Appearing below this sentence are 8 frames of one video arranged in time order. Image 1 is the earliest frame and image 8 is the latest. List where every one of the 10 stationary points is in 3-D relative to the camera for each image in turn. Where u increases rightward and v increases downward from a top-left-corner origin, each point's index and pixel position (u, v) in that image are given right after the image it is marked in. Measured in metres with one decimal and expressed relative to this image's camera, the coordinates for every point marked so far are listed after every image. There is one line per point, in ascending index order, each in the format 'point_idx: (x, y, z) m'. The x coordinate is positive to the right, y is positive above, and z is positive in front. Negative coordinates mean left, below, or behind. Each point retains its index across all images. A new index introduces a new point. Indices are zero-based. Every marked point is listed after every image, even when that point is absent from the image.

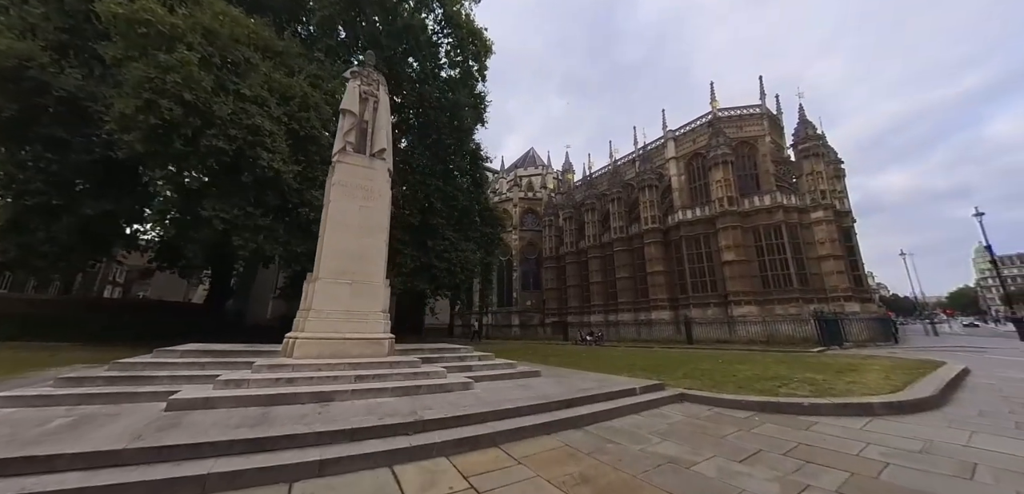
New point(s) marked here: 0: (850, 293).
0: (+19.3, -2.7, +19.7) m
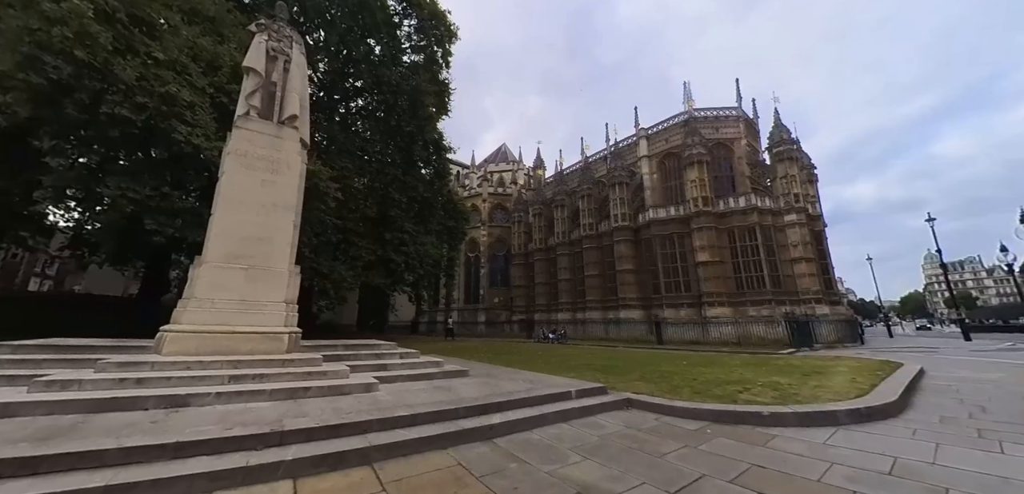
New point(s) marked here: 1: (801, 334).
0: (+17.2, -2.7, +20.0) m
1: (+13.2, -4.1, +16.7) m
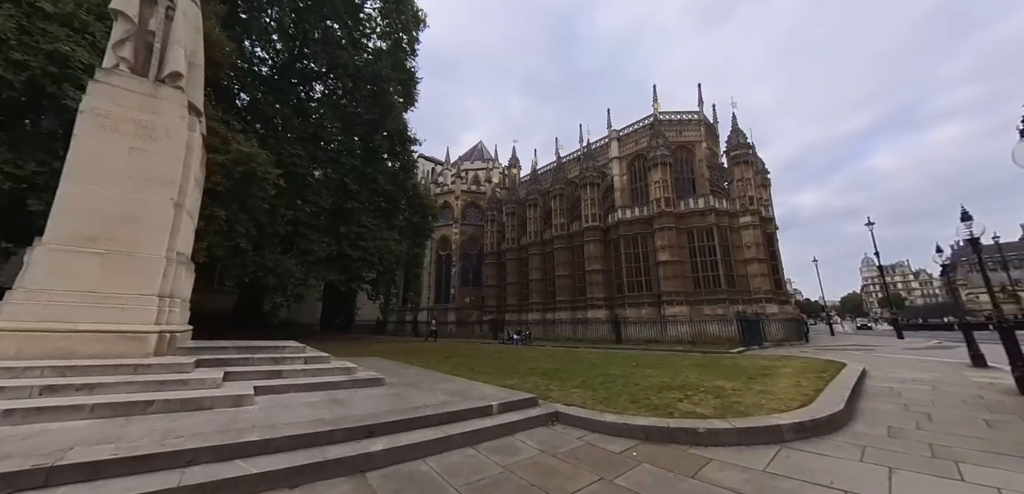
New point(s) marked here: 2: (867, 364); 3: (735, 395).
0: (+15.2, -2.9, +20.2) m
1: (+11.3, -4.1, +16.6) m
2: (+8.5, -2.8, +8.4) m
3: (+2.9, -2.0, +4.6) m
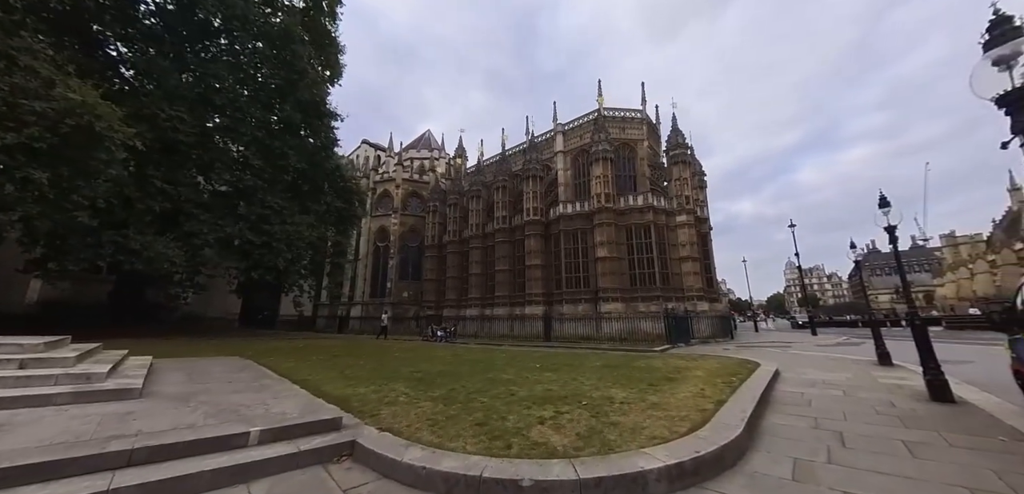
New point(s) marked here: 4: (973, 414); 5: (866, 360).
0: (+11.3, -2.8, +20.5) m
1: (+7.9, -4.0, +16.5) m
2: (+6.1, -2.7, +8.0) m
3: (+1.0, -1.7, +3.6) m
4: (+4.5, -1.6, +3.4) m
5: (+8.5, -2.7, +8.3) m
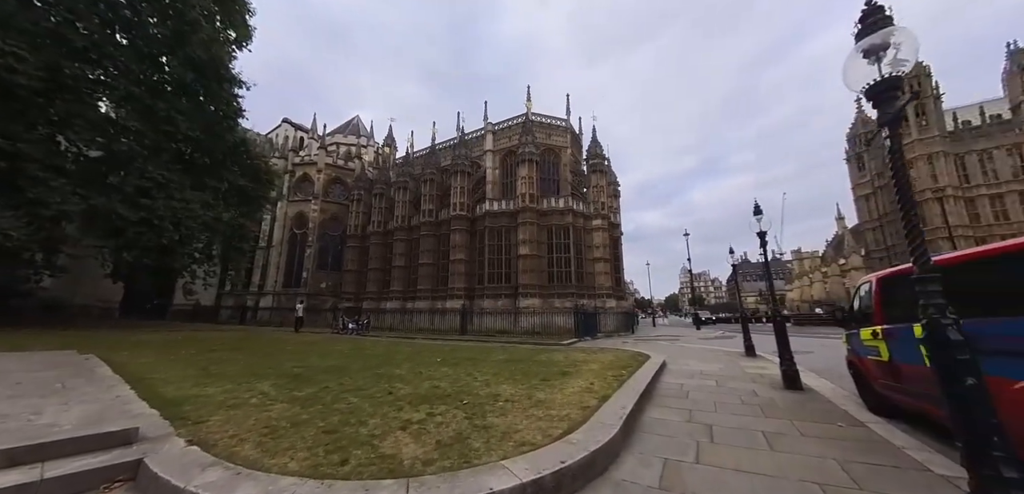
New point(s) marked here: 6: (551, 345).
0: (+6.3, -2.8, +21.9) m
1: (+3.7, -3.9, +17.2) m
2: (+3.8, -2.7, +8.5) m
3: (-0.2, -1.5, +3.2) m
4: (+3.3, -1.7, +3.7) m
5: (+6.0, -2.9, +9.4) m
6: (+1.5, -3.4, +12.2) m
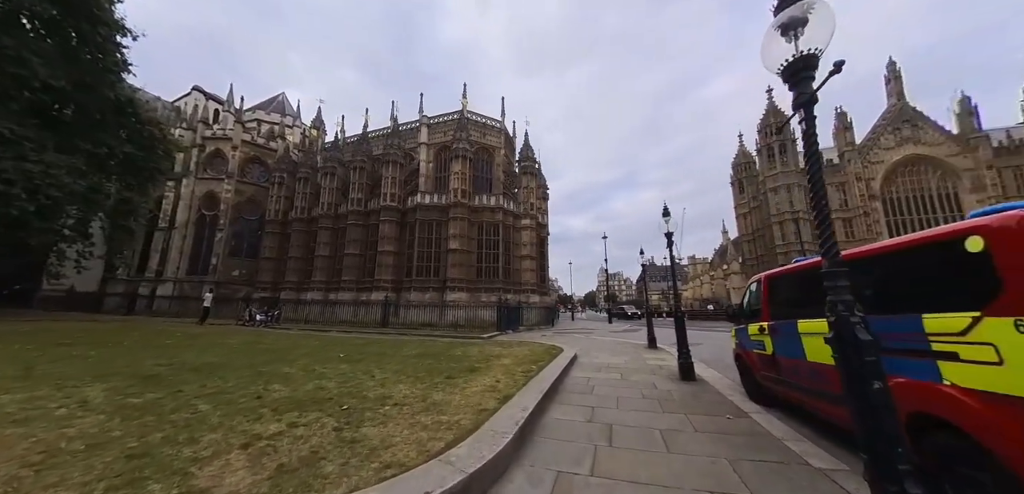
0: (+1.4, -2.5, +22.3) m
1: (-0.2, -3.6, +17.3) m
2: (+1.7, -2.6, +8.8) m
3: (-1.1, -1.3, +2.7) m
4: (+2.2, -1.6, +3.9) m
5: (+3.7, -2.9, +10.0) m
6: (-1.4, -3.1, +11.9) m
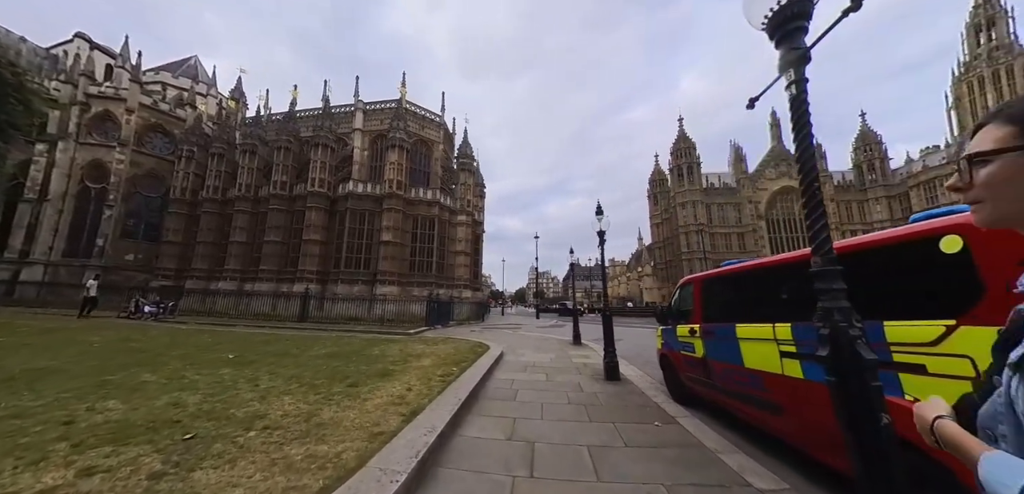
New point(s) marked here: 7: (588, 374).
0: (-2.9, -2.2, +21.8) m
1: (-3.6, -3.2, +16.5) m
2: (-0.1, -2.4, +8.5) m
3: (-1.6, -1.2, +2.0) m
4: (+1.3, -1.6, +3.8) m
5: (+1.6, -2.8, +10.1) m
6: (-3.7, -2.8, +11.0) m
7: (+1.1, -1.8, +4.9) m
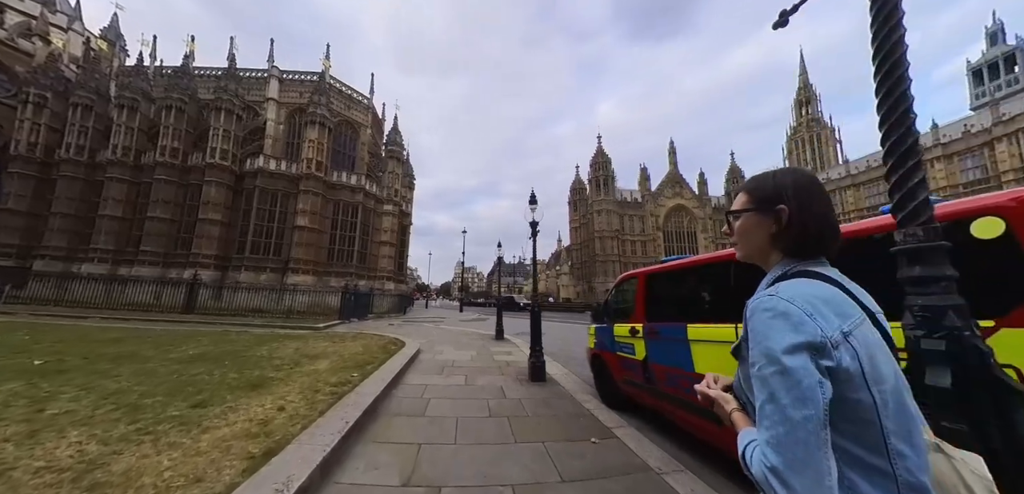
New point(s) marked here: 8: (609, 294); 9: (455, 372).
0: (-7.4, -1.4, +20.1) m
1: (-7.1, -2.6, +14.8) m
2: (-1.9, -2.1, +7.7) m
3: (-2.0, -1.0, +1.0) m
4: (+0.5, -1.5, +3.5) m
5: (-0.6, -2.5, +9.7) m
6: (-6.0, -2.3, +9.4) m
7: (0.0, -1.7, +4.5) m
8: (+0.9, -0.5, +3.5) m
9: (-0.7, -1.7, +4.6) m
